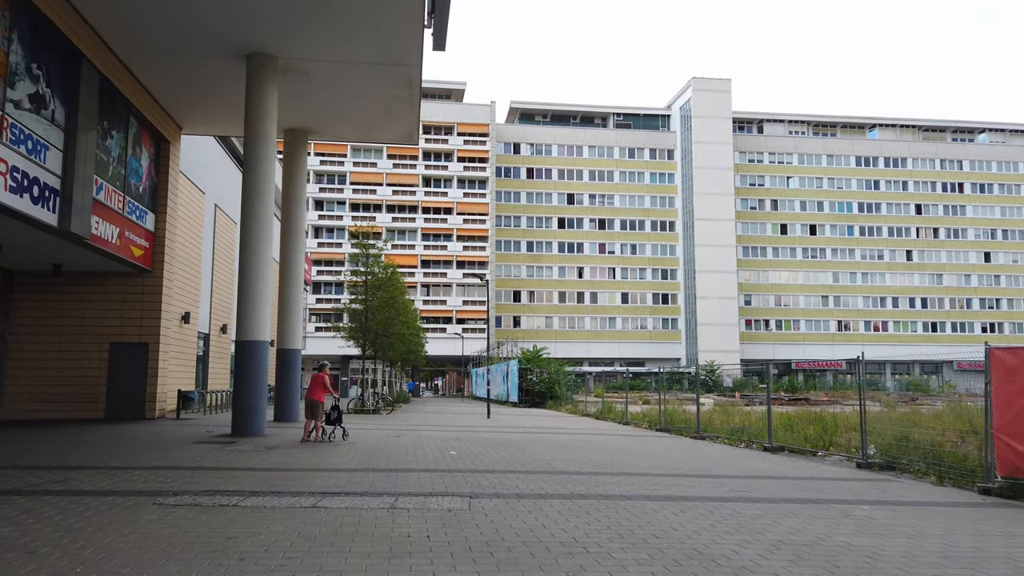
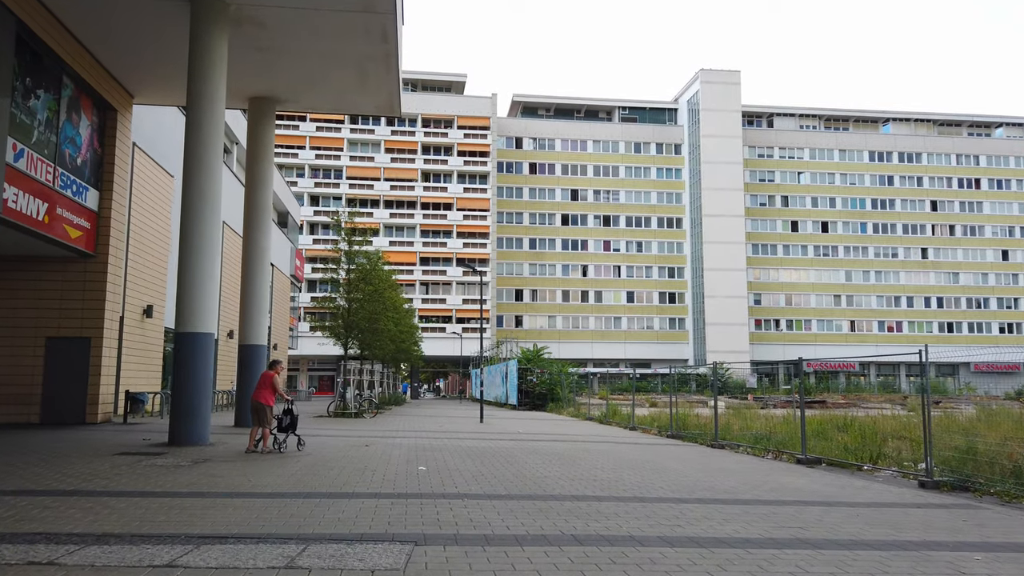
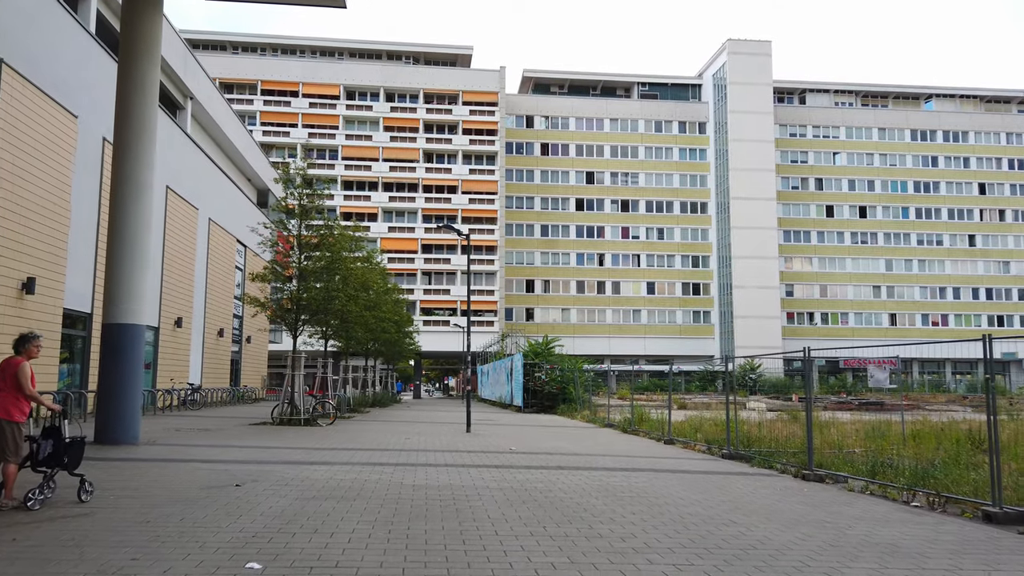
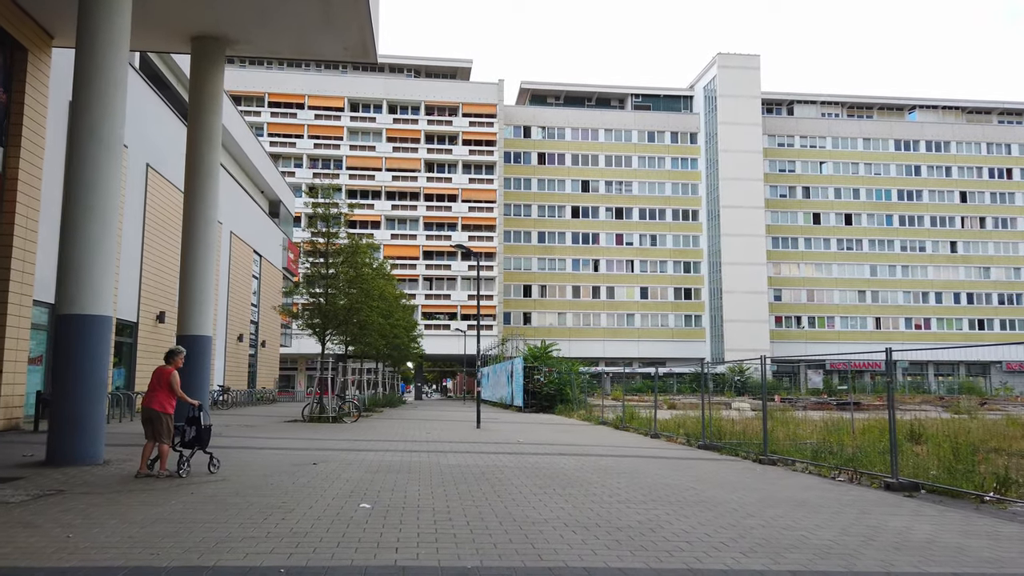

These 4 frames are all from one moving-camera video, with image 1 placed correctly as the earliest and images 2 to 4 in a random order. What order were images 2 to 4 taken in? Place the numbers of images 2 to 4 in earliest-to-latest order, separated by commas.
2, 4, 3
